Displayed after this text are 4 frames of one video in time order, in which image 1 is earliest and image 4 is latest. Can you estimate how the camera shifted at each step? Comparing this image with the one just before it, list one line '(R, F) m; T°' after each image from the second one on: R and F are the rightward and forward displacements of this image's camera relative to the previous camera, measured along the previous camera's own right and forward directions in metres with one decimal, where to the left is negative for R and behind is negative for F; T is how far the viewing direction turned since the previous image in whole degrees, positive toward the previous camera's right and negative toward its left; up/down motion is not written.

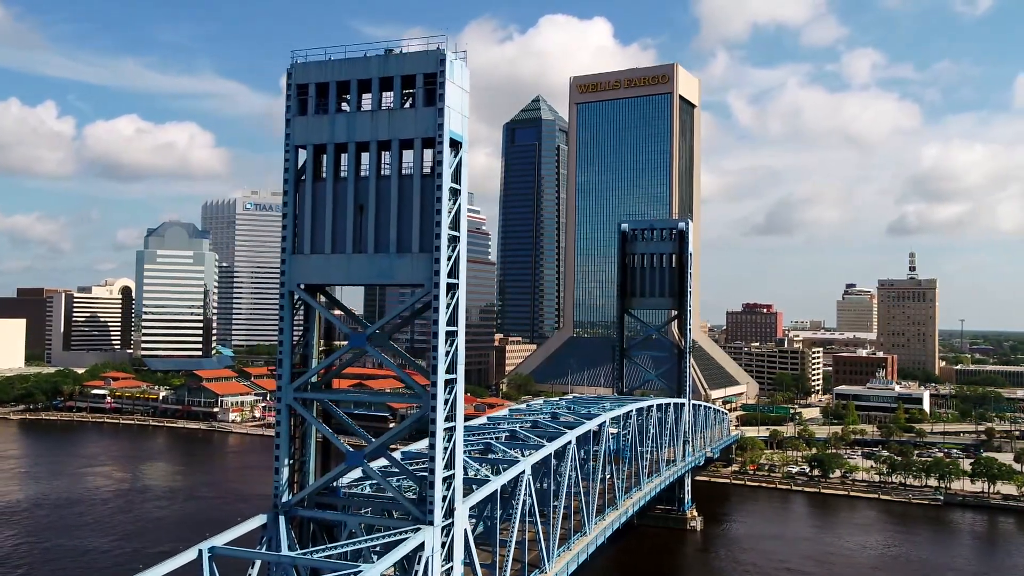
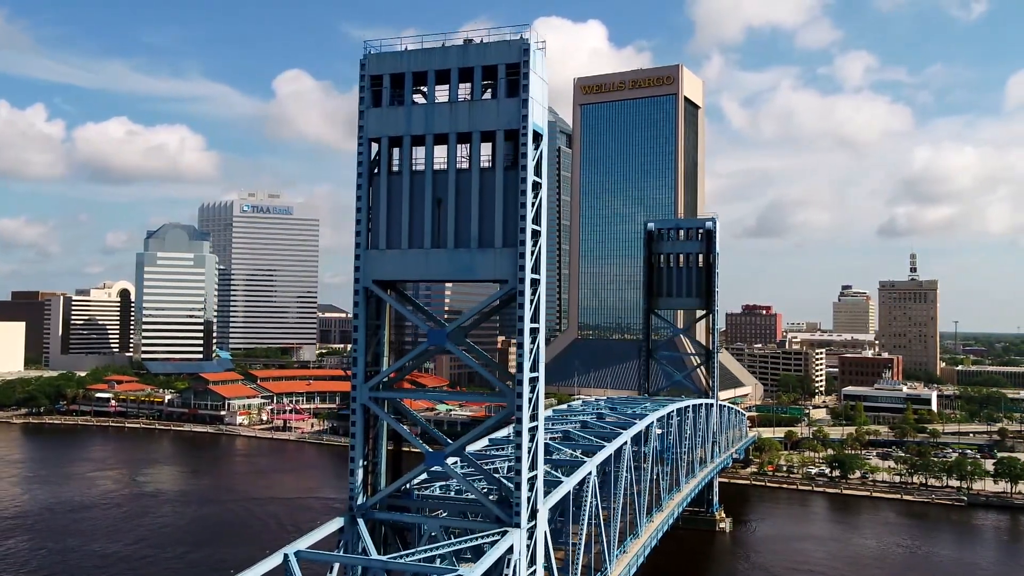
(-2.1, +0.5) m; +1°
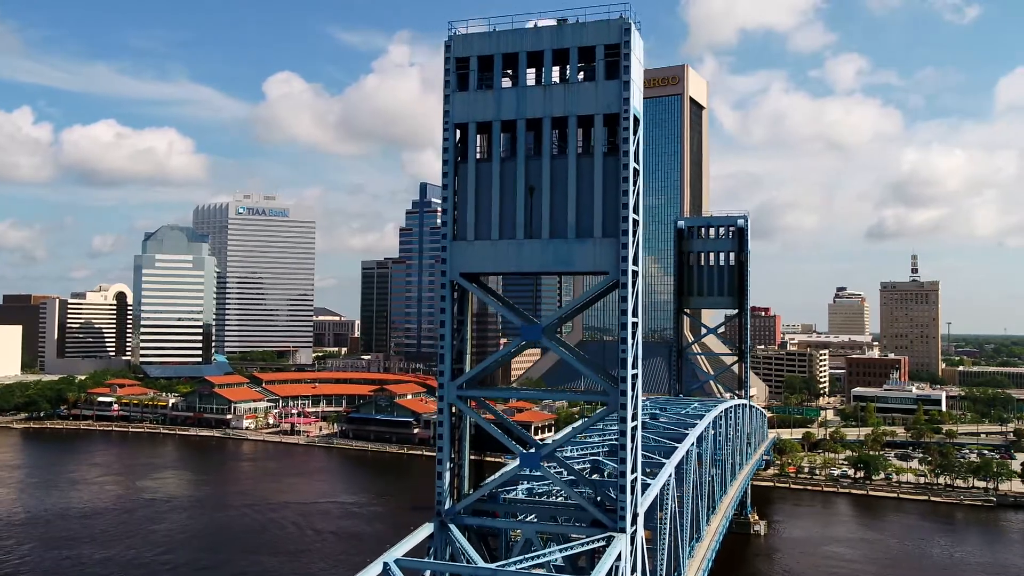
(-2.3, +0.9) m; +1°
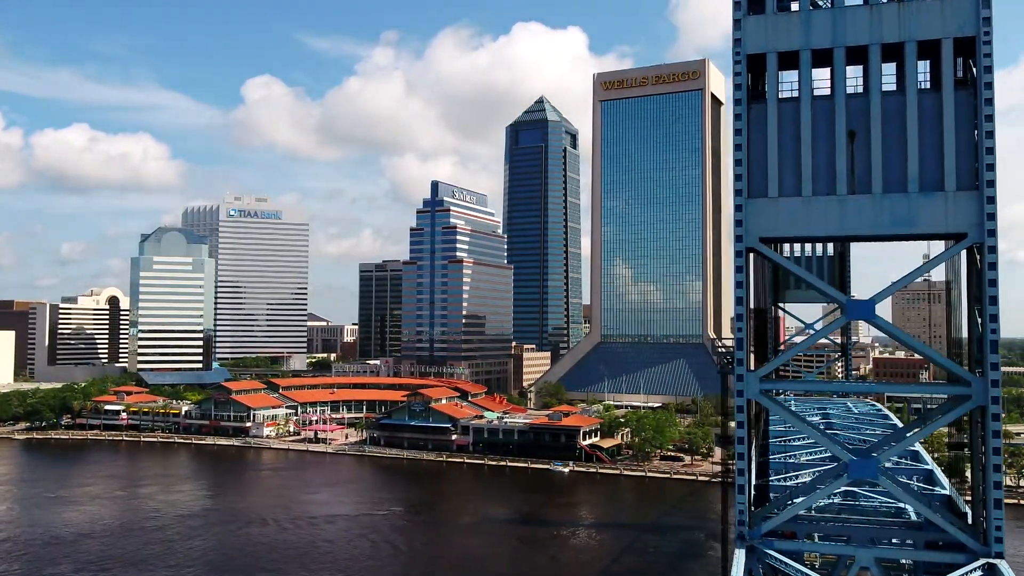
(-6.0, +3.6) m; +2°
